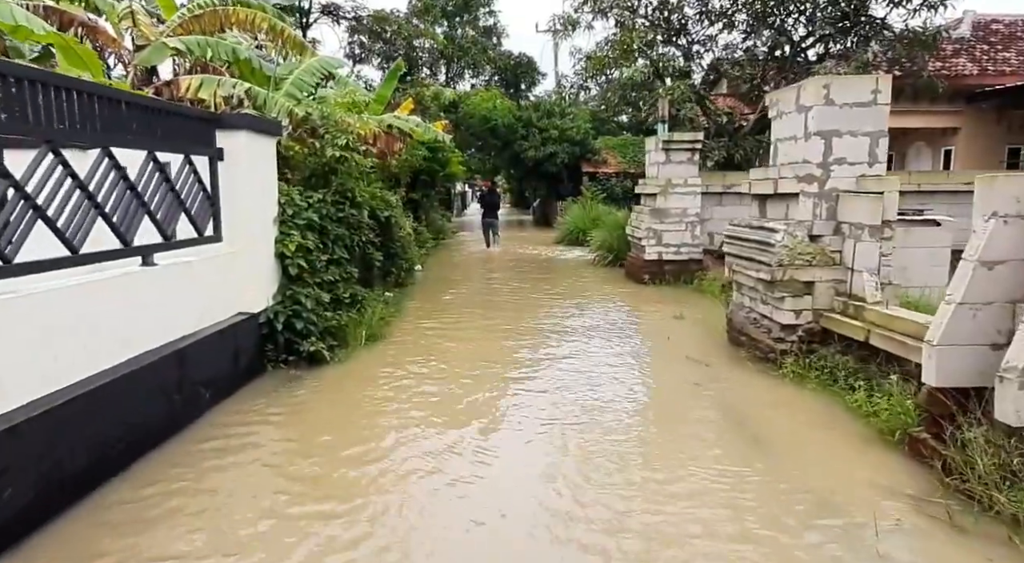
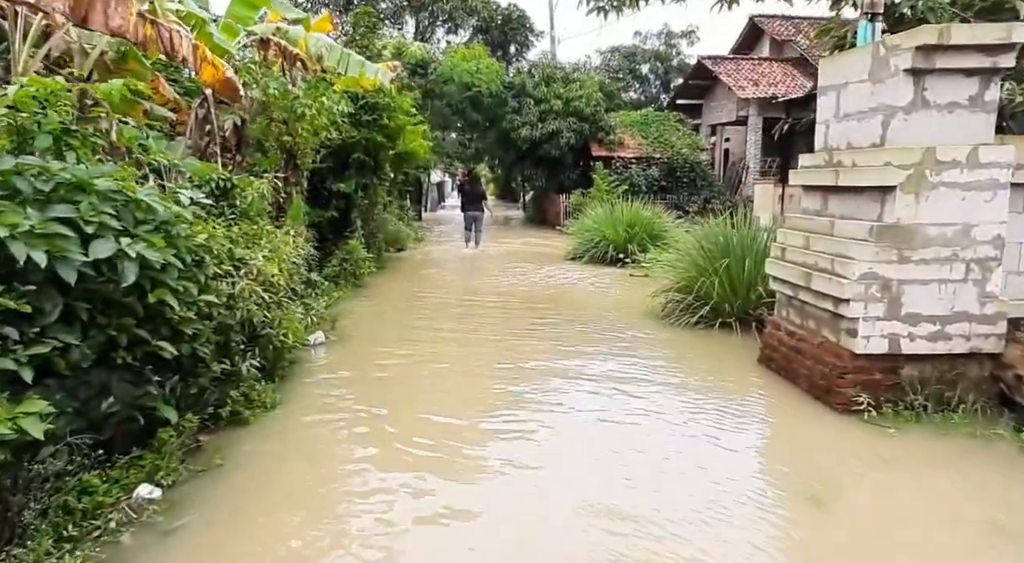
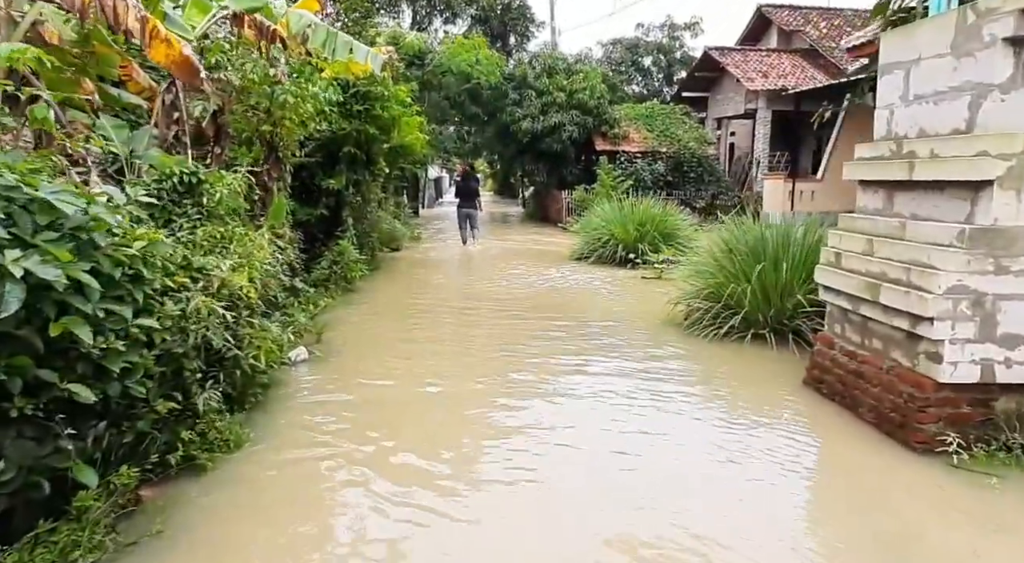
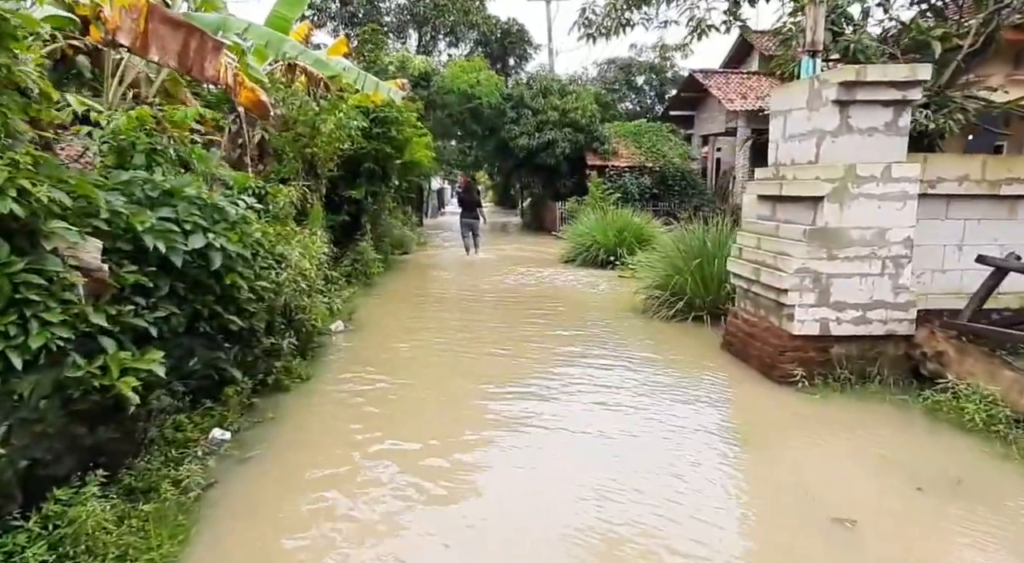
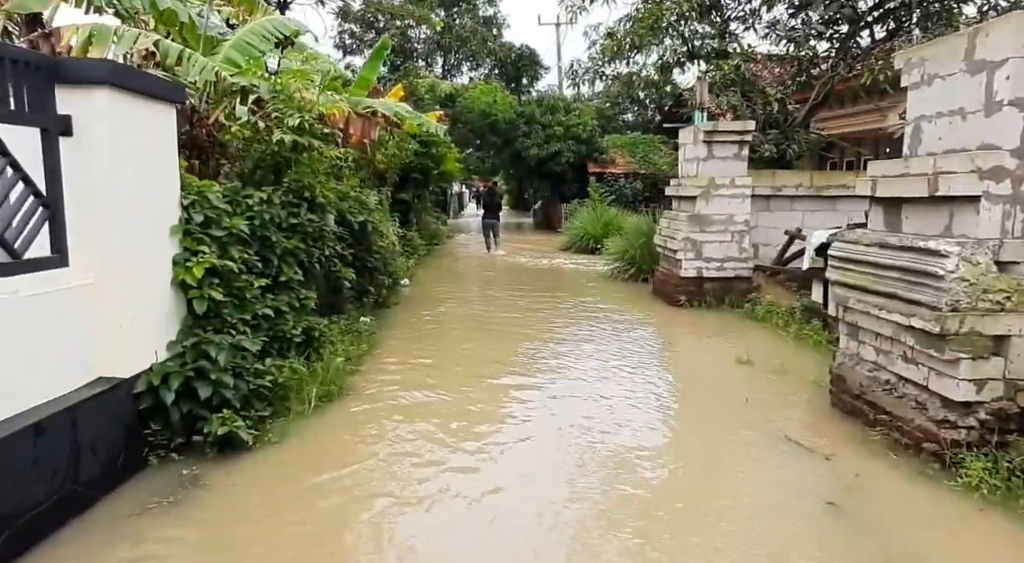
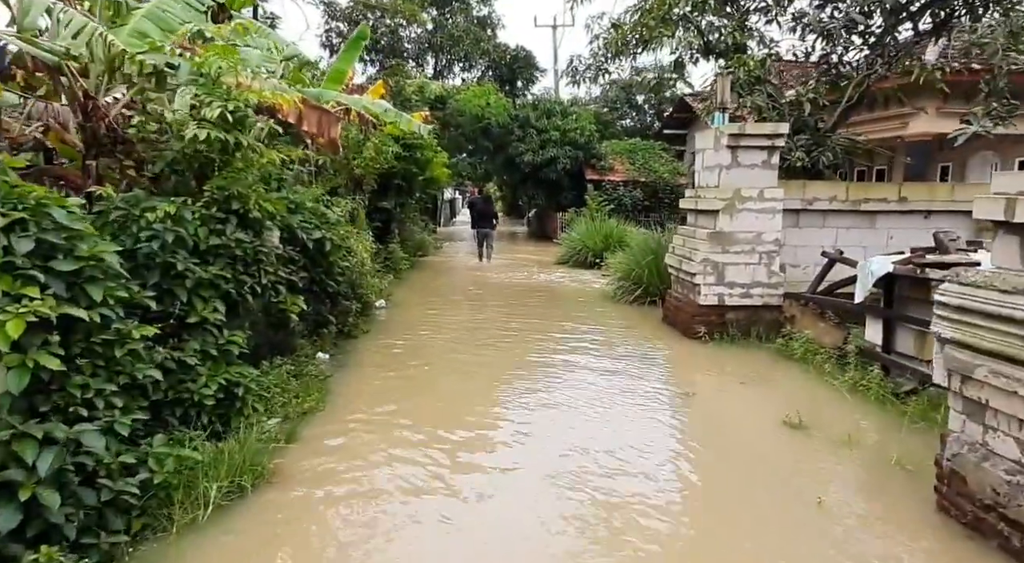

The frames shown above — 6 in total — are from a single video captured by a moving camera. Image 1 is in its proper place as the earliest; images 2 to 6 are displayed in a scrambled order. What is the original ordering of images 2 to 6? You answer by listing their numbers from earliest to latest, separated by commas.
5, 6, 4, 2, 3
